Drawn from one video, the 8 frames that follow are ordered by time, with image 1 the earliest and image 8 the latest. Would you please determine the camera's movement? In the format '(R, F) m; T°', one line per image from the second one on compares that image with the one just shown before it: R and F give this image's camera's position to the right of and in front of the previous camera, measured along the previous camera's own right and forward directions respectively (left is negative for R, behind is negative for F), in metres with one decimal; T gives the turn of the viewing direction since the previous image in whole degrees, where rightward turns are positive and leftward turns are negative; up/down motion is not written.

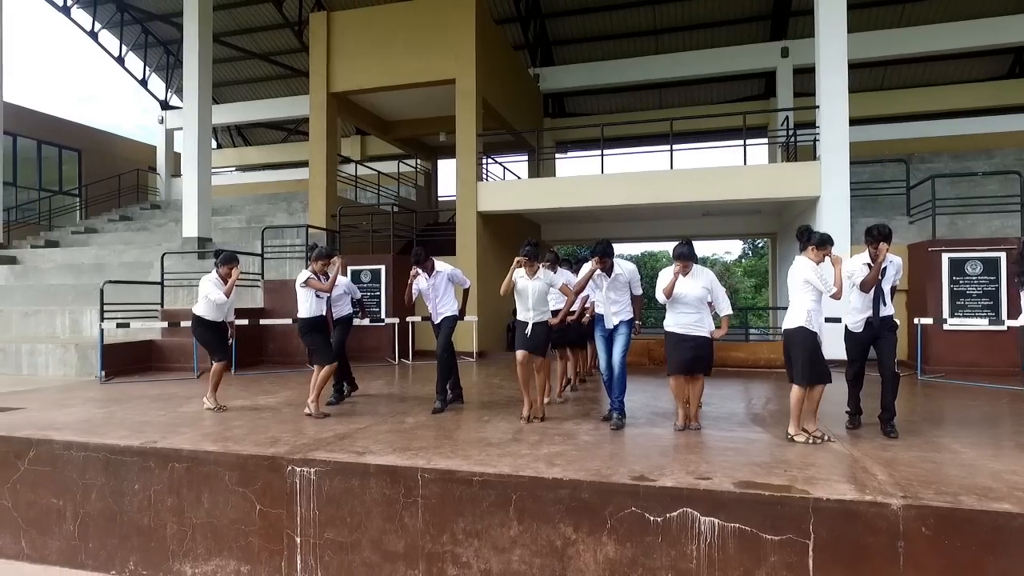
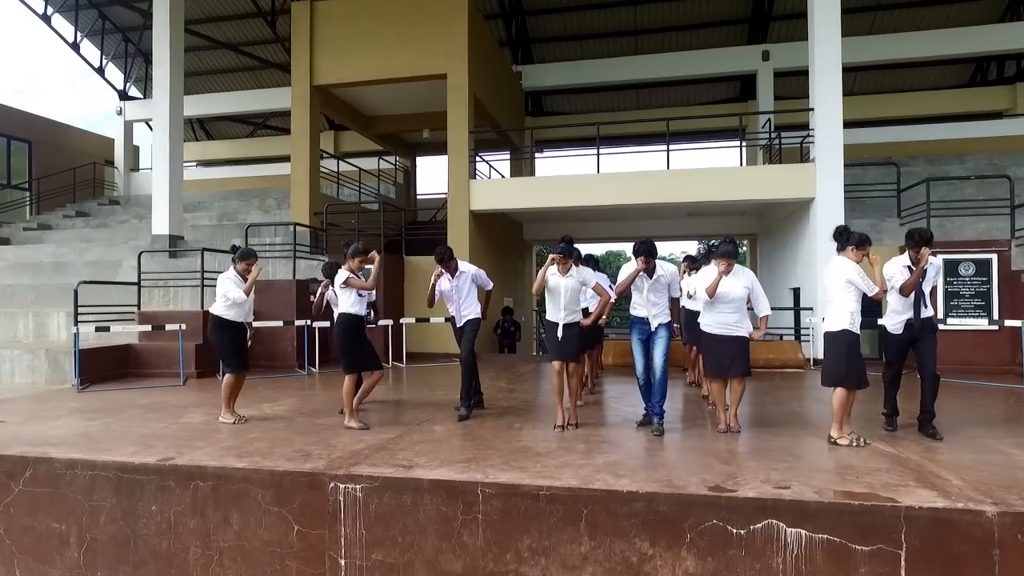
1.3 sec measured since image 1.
(-0.6, +0.2) m; +4°
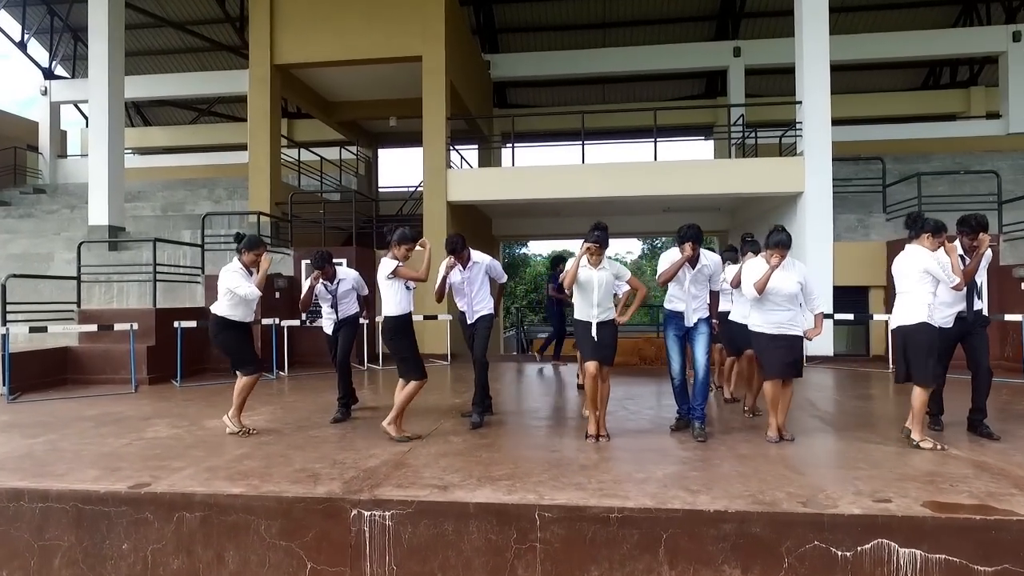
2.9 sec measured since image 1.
(-0.6, +0.6) m; +5°
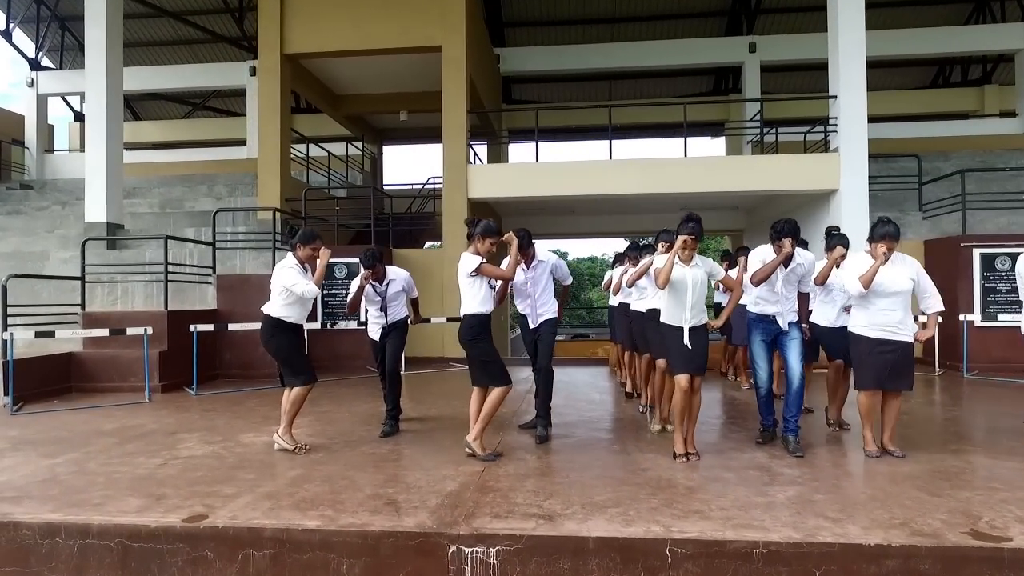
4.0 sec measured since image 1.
(-0.6, +0.4) m; +1°
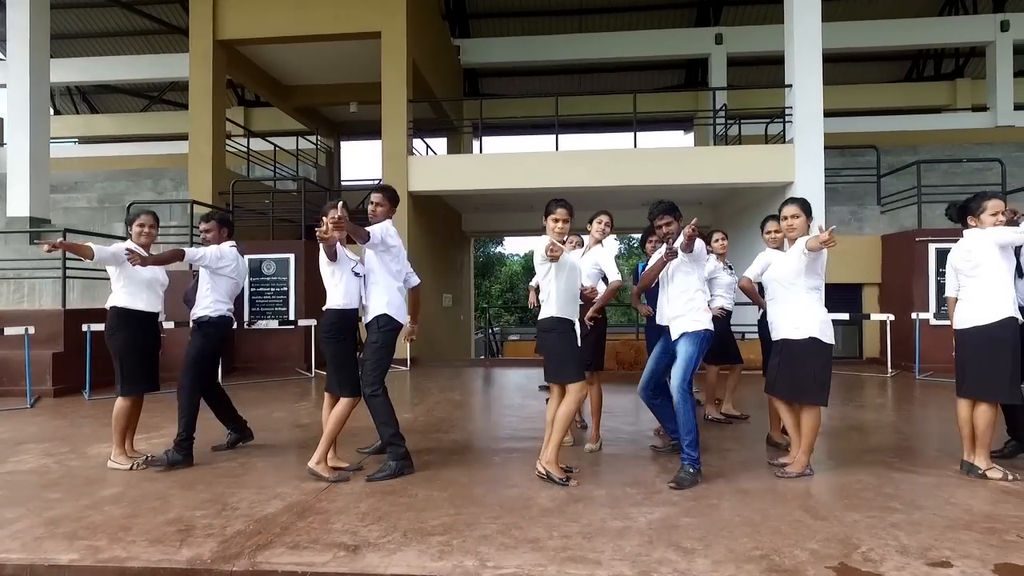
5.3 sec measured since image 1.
(+0.8, +0.4) m; 0°
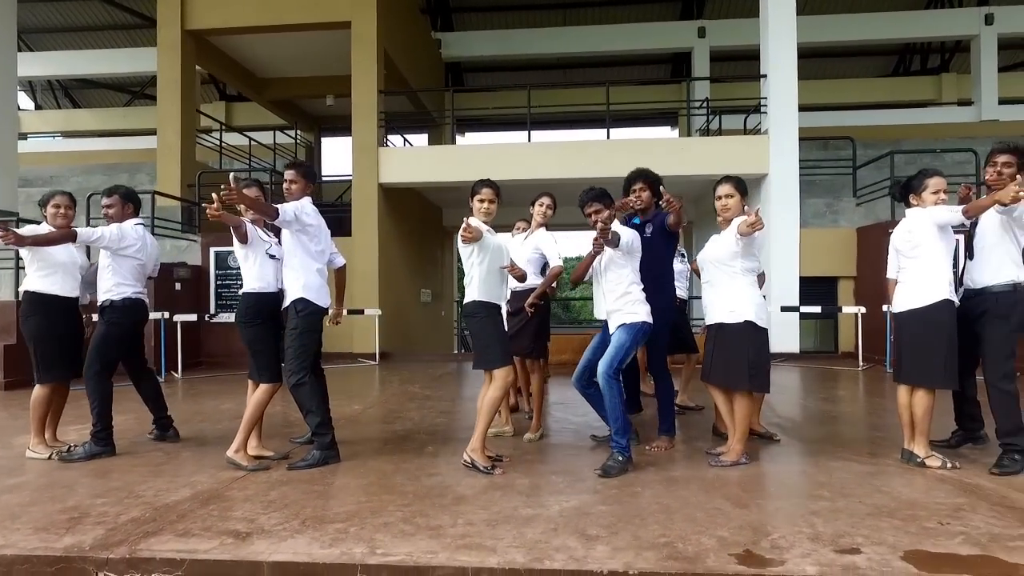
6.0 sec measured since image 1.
(+0.4, +0.1) m; 0°
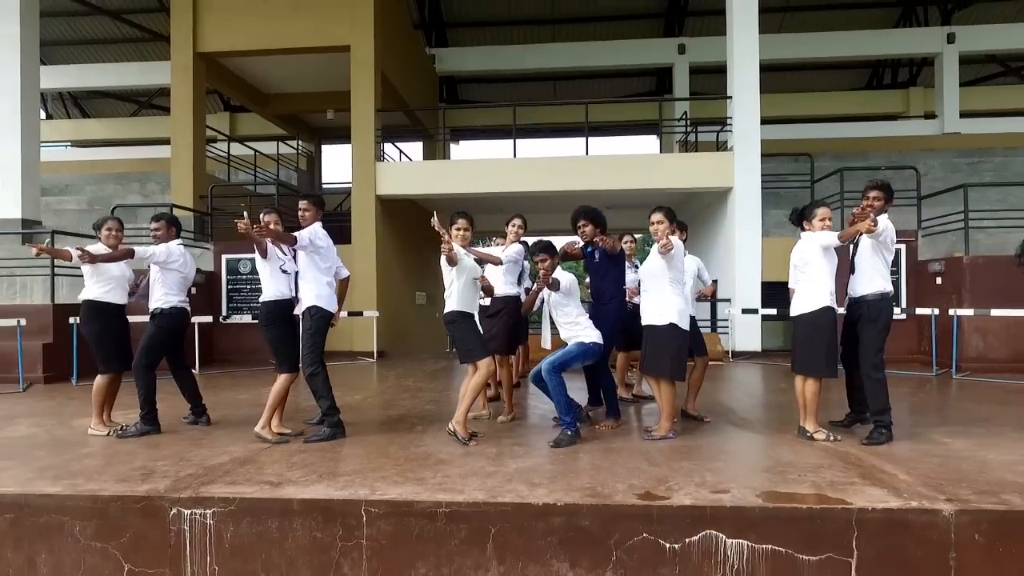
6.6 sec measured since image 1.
(+0.2, -0.8) m; 0°
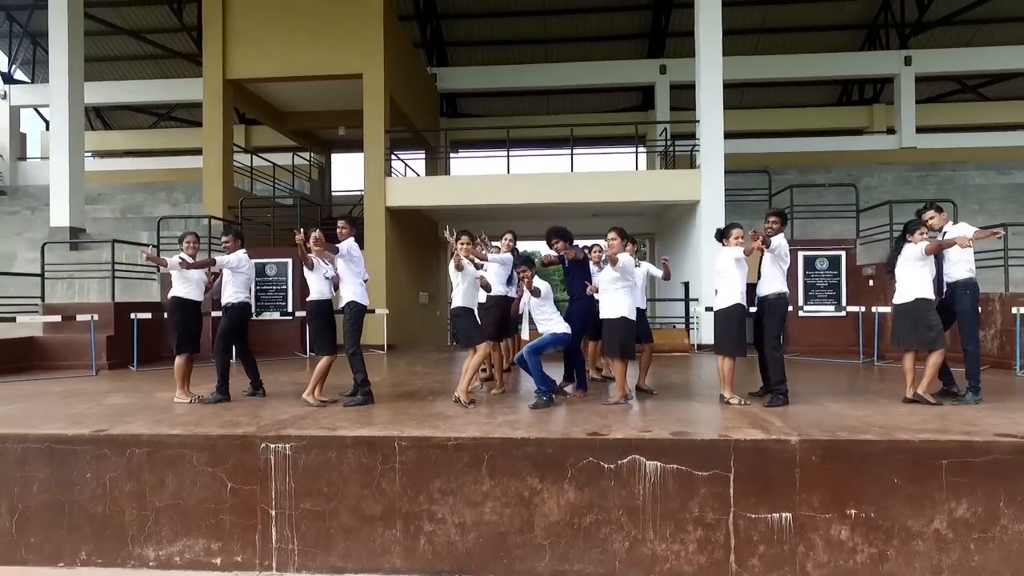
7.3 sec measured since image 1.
(+0.1, -1.3) m; 0°
